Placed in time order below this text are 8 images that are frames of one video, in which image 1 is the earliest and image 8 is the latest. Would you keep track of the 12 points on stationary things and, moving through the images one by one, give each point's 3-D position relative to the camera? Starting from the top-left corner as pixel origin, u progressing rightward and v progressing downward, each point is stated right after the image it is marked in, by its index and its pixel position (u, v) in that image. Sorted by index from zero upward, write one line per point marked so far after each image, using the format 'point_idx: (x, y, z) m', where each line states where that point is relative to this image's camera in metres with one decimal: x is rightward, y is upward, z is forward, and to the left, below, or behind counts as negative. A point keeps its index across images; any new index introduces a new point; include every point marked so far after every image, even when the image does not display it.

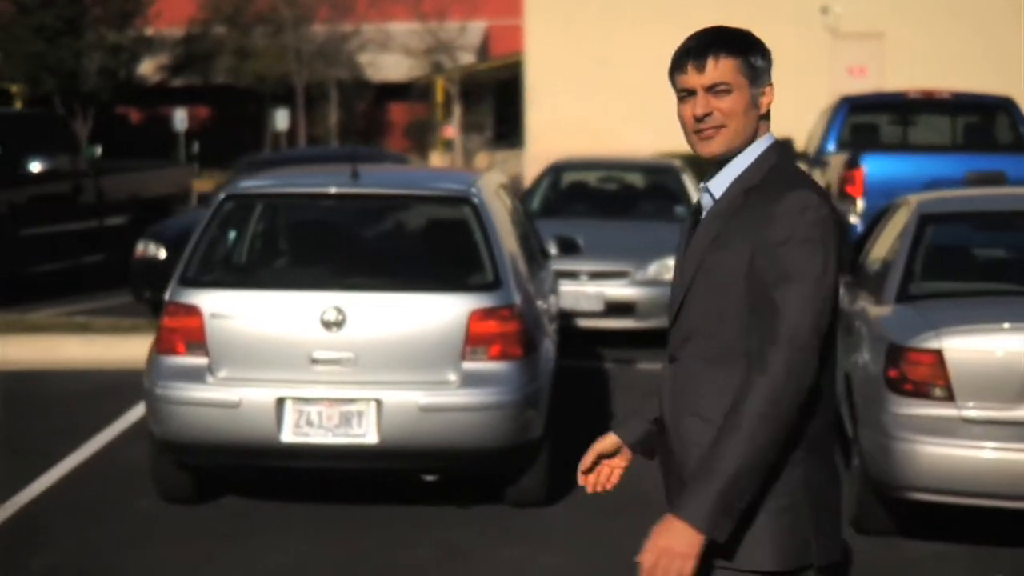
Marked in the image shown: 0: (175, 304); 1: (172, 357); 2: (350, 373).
0: (-1.5, -0.1, +6.8) m
1: (-1.5, -0.3, +6.8) m
2: (-0.7, -0.4, +6.8) m
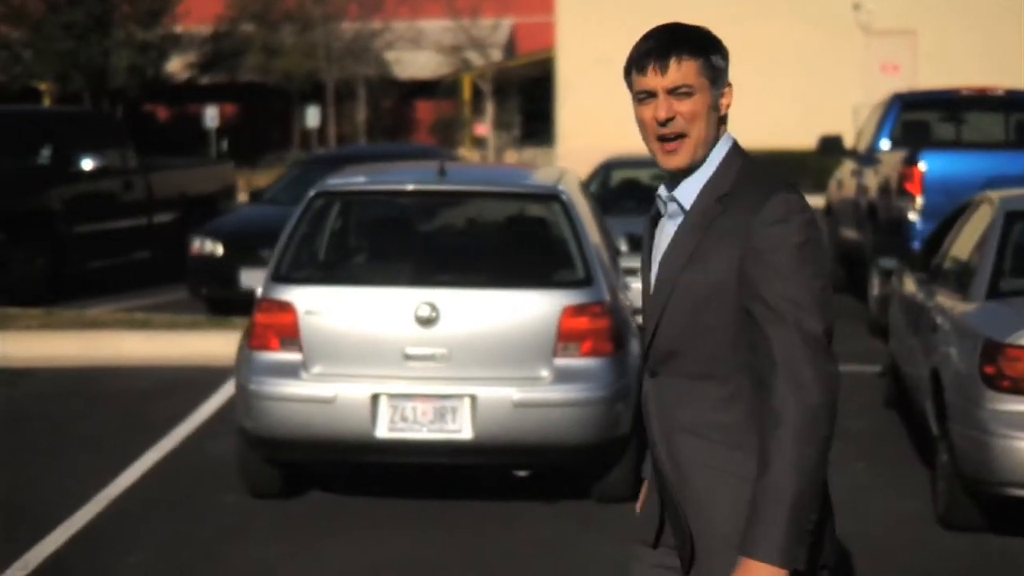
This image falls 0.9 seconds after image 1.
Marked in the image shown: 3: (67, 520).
0: (-1.1, -0.1, +6.9) m
1: (-1.1, -0.3, +6.9) m
2: (-0.3, -0.4, +6.8) m
3: (-2.1, -1.1, +7.1) m
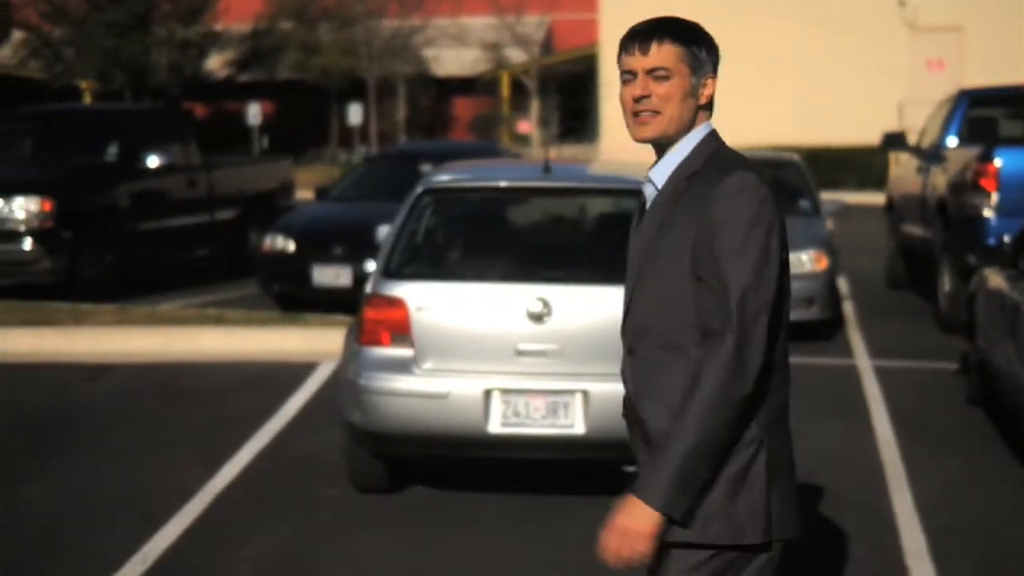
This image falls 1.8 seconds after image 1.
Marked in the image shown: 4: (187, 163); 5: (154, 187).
0: (-0.6, 0.0, +6.9) m
1: (-0.6, -0.3, +6.9) m
2: (+0.2, -0.4, +6.8) m
3: (-1.6, -1.1, +7.2) m
4: (-3.4, +1.3, +15.5) m
5: (-3.6, +1.0, +14.9) m
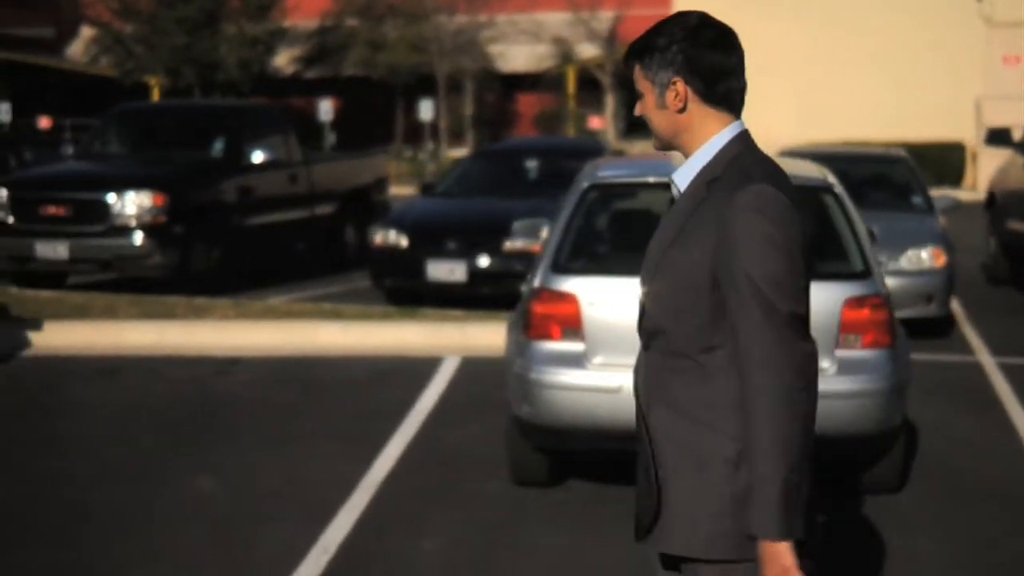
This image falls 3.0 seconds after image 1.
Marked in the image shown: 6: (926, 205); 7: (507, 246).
0: (+0.2, 0.0, +7.0) m
1: (+0.2, -0.3, +6.9) m
2: (+1.0, -0.3, +6.9) m
3: (-0.8, -1.1, +7.3) m
4: (-2.3, +1.4, +15.6) m
5: (-2.5, +1.1, +15.0) m
6: (+3.6, +0.7, +12.9) m
7: (0.0, +0.3, +12.5) m
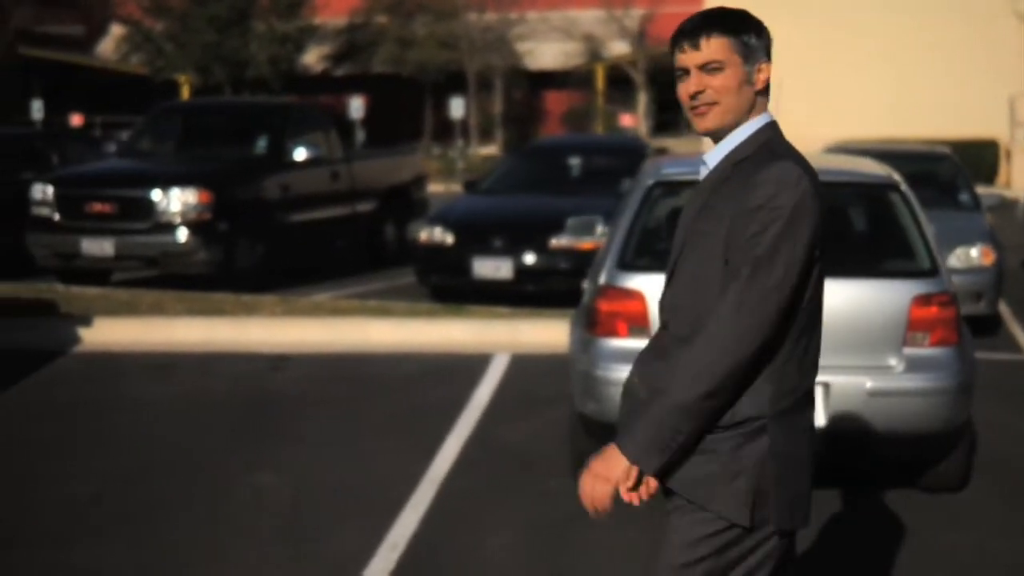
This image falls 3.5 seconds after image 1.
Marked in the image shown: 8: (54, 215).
0: (+0.5, 0.0, +7.0) m
1: (+0.5, -0.2, +6.9) m
2: (+1.3, -0.3, +6.8) m
3: (-0.5, -1.1, +7.3) m
4: (-1.9, +1.4, +15.6) m
5: (-2.1, +1.1, +15.0) m
6: (+4.0, +0.7, +12.8) m
7: (+0.3, +0.4, +12.5) m
8: (-4.3, +0.7, +14.0) m
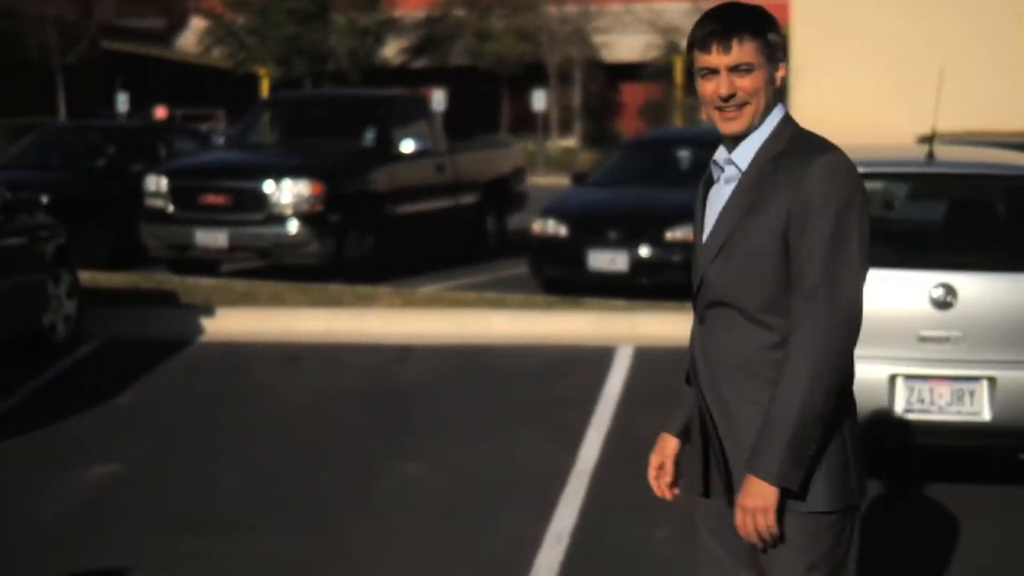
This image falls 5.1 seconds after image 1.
0: (+1.2, 0.0, +6.9) m
1: (+1.2, -0.2, +6.9) m
2: (+2.0, -0.3, +6.8) m
3: (+0.2, -1.0, +7.3) m
4: (-0.8, +1.5, +15.7) m
5: (-1.0, +1.2, +15.1) m
6: (+5.0, +0.8, +12.7) m
7: (+1.3, +0.4, +12.5) m
8: (-3.3, +0.8, +14.2) m
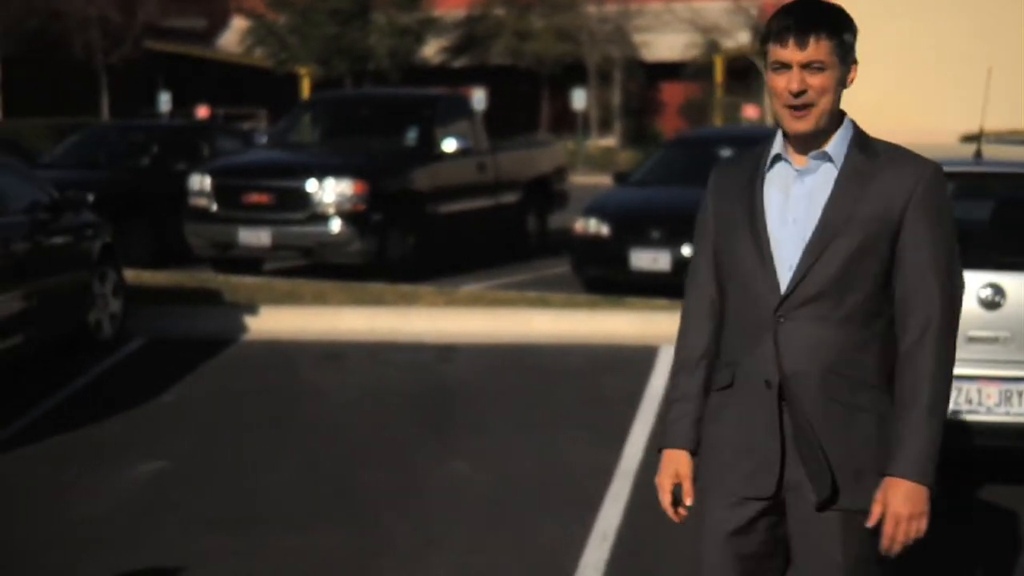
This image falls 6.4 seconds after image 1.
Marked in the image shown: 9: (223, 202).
0: (+1.4, 0.0, +6.9) m
1: (+1.4, -0.2, +6.9) m
2: (+2.2, -0.3, +6.7) m
3: (+0.4, -1.0, +7.3) m
4: (-0.4, +1.5, +15.7) m
5: (-0.6, +1.2, +15.1) m
6: (+5.3, +0.8, +12.5) m
7: (+1.7, +0.4, +12.4) m
8: (-2.9, +0.8, +14.3) m
9: (-2.8, +0.8, +14.2) m
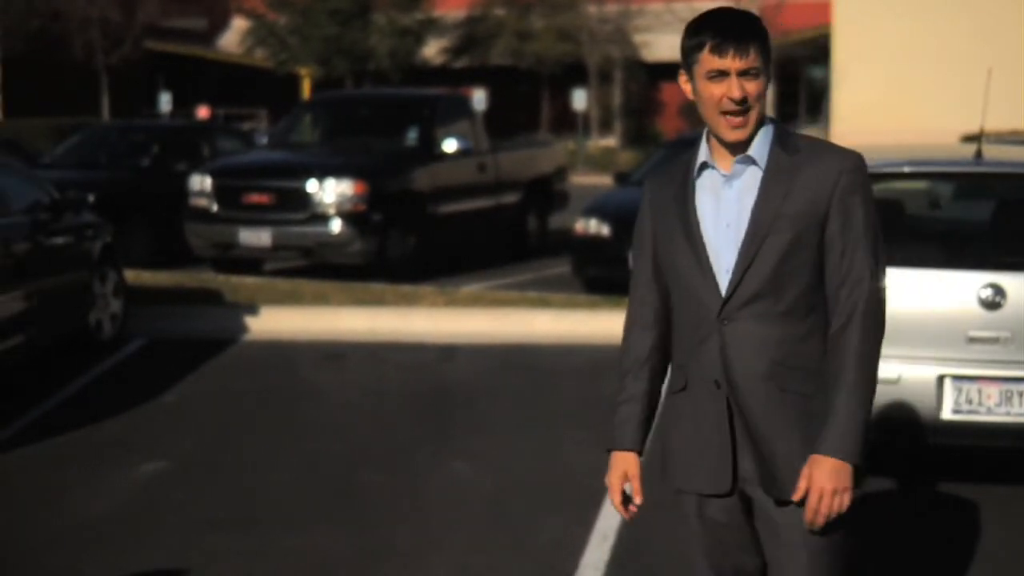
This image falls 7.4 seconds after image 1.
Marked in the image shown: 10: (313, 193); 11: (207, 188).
0: (+1.4, 0.0, +6.9) m
1: (+1.4, -0.2, +6.9) m
2: (+2.3, -0.3, +6.7) m
3: (+0.4, -1.0, +7.3) m
4: (-0.4, +1.5, +15.7) m
5: (-0.6, +1.2, +15.1) m
6: (+5.3, +0.8, +12.5) m
7: (+1.7, +0.4, +12.4) m
8: (-2.9, +0.8, +14.3) m
9: (-2.8, +0.8, +14.2) m
10: (-1.8, +0.9, +13.8) m
11: (-2.9, +1.0, +14.3) m
